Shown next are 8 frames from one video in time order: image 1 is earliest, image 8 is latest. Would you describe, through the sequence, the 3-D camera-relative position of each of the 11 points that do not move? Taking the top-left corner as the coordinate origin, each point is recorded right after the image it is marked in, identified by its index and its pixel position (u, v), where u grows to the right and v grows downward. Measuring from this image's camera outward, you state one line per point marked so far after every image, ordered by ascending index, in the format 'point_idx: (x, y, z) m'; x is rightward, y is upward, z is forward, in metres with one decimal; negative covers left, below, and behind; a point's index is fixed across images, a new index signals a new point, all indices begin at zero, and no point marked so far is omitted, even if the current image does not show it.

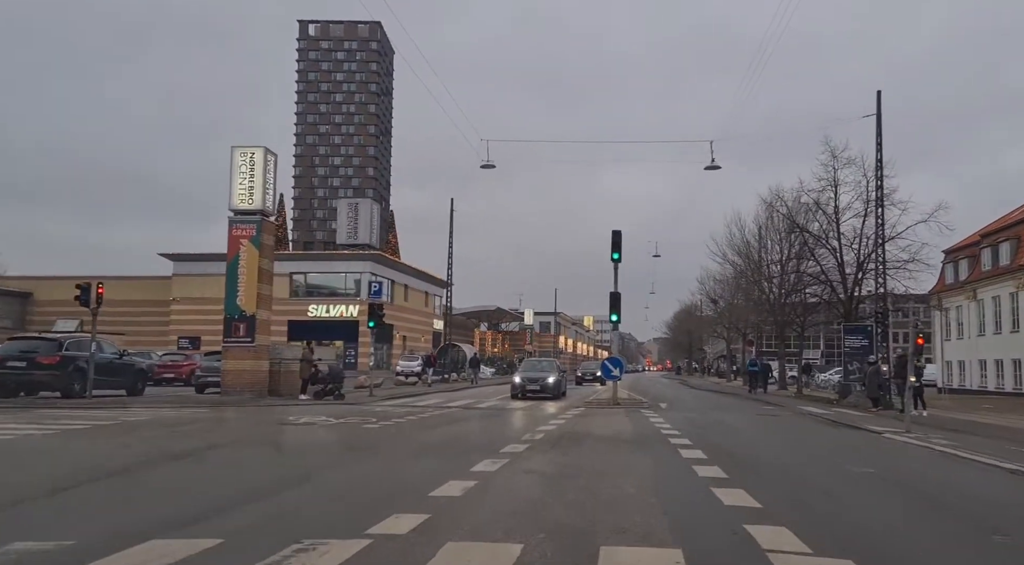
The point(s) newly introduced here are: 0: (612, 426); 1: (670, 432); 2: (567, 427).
0: (+1.9, -2.9, +19.4) m
1: (+3.1, -2.9, +19.6) m
2: (+1.0, -2.8, +18.8) m
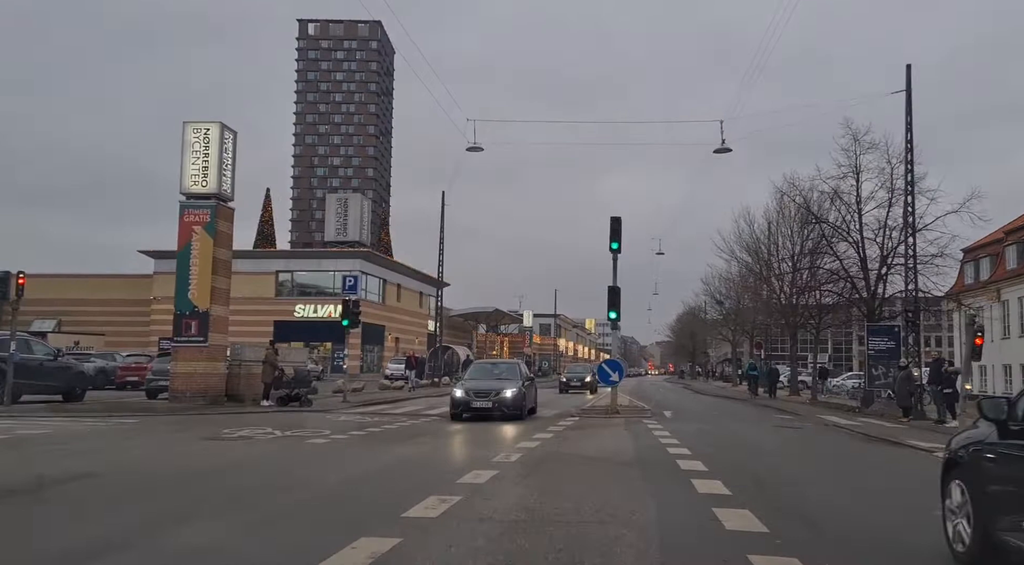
0: (+1.5, -2.6, +16.3) m
1: (+2.7, -2.7, +16.4) m
2: (+0.6, -2.6, +15.7) m
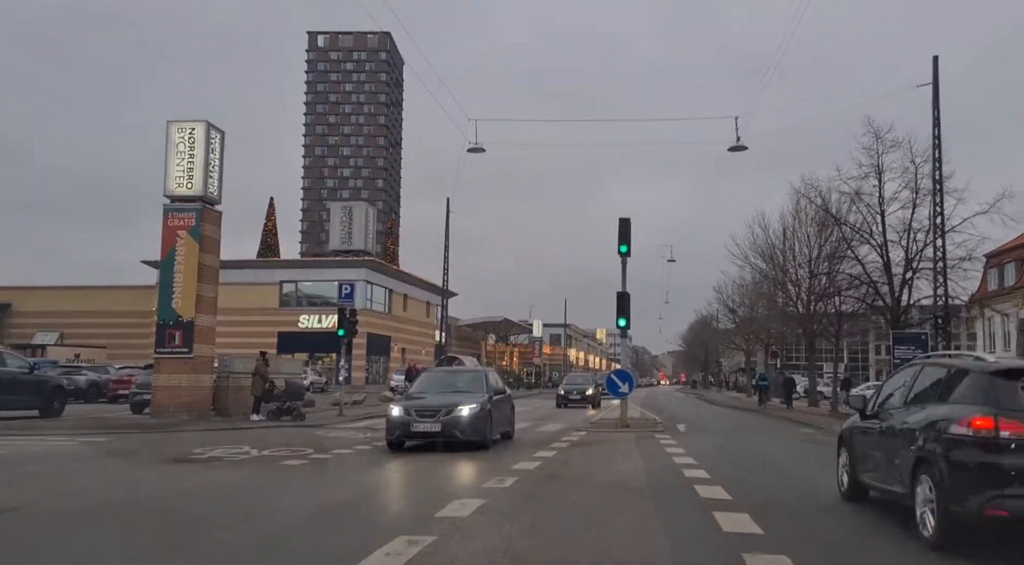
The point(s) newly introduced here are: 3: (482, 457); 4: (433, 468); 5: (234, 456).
0: (+1.5, -2.7, +14.8) m
1: (+2.7, -2.8, +14.9) m
2: (+0.6, -2.6, +14.2) m
3: (-0.5, -2.8, +15.7) m
4: (-1.2, -2.7, +14.1) m
5: (-4.3, -2.7, +14.9) m
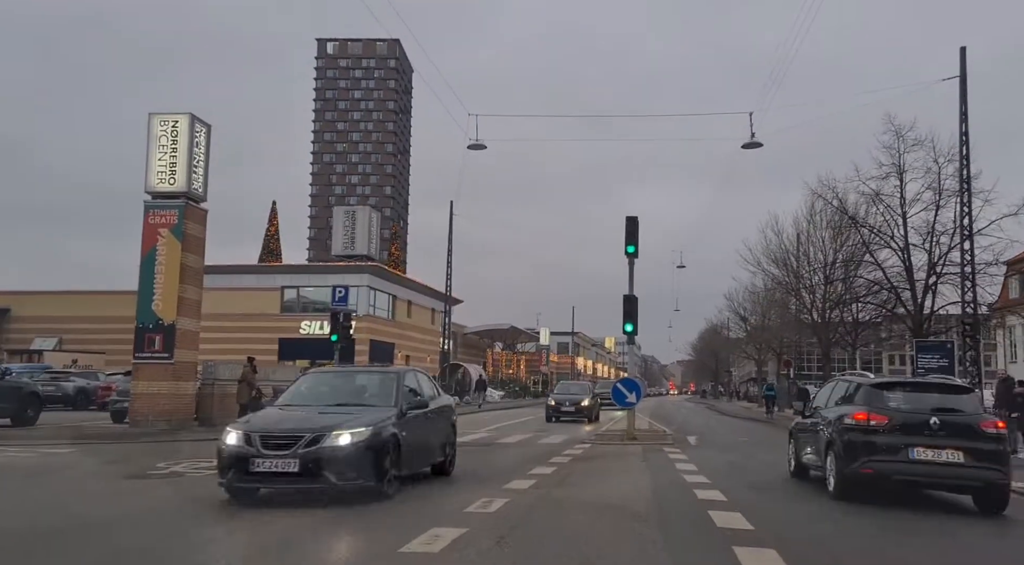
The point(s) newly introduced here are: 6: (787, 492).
0: (+1.4, -2.7, +13.4) m
1: (+2.6, -2.8, +13.5) m
2: (+0.5, -2.6, +12.8) m
3: (-0.6, -2.8, +14.3) m
4: (-1.3, -2.6, +12.7) m
5: (-4.4, -2.6, +13.5) m
6: (+3.8, -2.9, +13.5) m
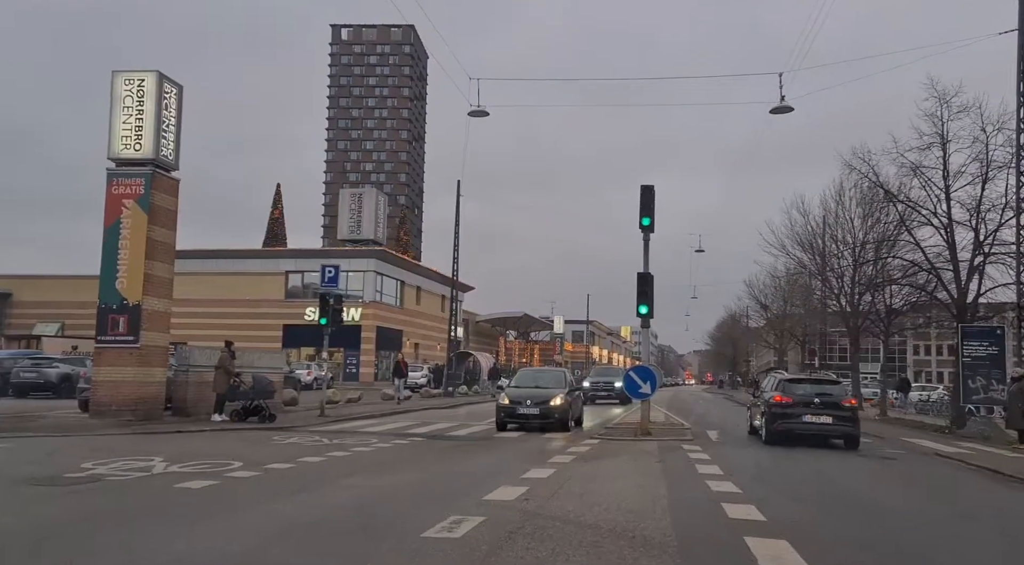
0: (+1.2, -2.3, +11.1) m
1: (+2.4, -2.4, +11.2) m
2: (+0.4, -2.2, +10.5) m
3: (-0.7, -2.4, +12.1) m
4: (-1.4, -2.3, +10.5) m
5: (-4.5, -2.2, +11.4) m
6: (+3.7, -2.5, +11.2) m
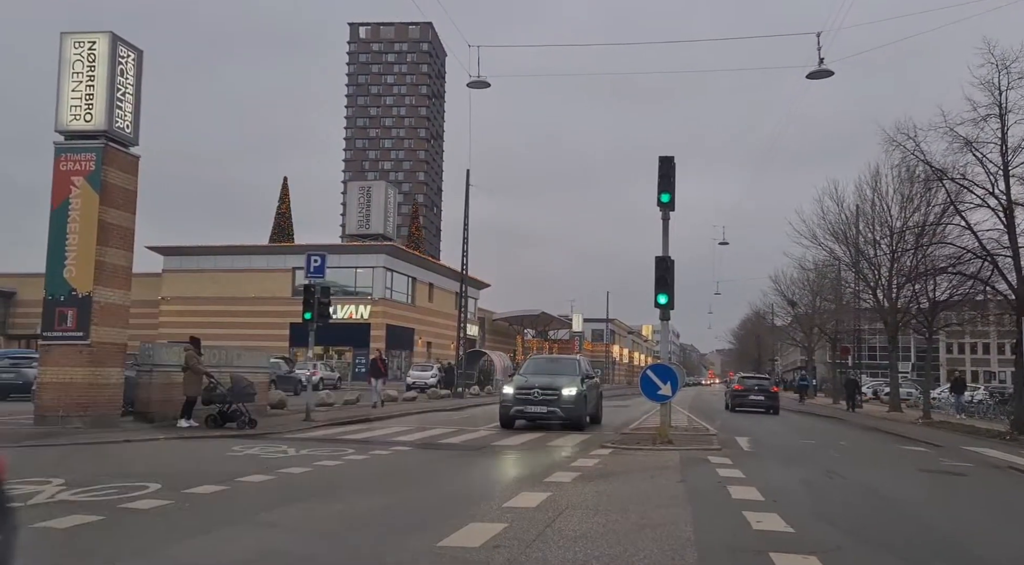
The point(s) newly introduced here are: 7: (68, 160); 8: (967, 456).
0: (+1.1, -2.1, +8.6) m
1: (+2.3, -2.1, +8.6) m
2: (+0.2, -2.0, +8.0) m
3: (-0.9, -2.2, +9.6) m
4: (-1.6, -2.0, +8.0) m
5: (-4.7, -2.0, +9.0) m
6: (+3.5, -2.2, +8.6) m
7: (-8.2, +2.3, +18.0) m
8: (+7.5, -2.9, +16.1) m
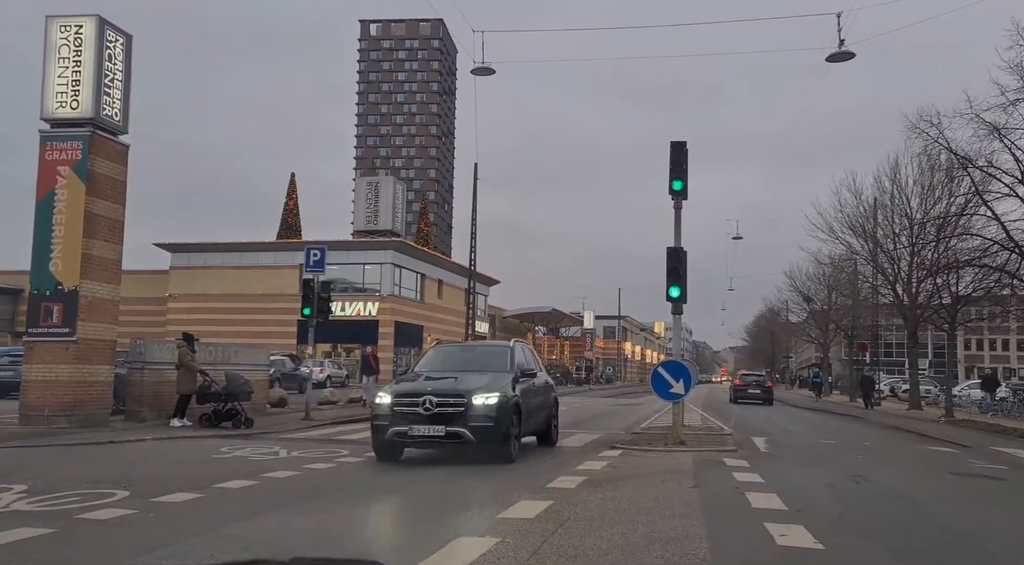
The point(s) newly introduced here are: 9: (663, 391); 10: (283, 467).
0: (+1.0, -2.0, +7.7) m
1: (+2.2, -2.0, +7.8) m
2: (+0.1, -1.9, +7.2) m
3: (-0.9, -2.1, +8.8) m
4: (-1.6, -1.9, +7.2) m
5: (-4.7, -1.9, +8.2) m
6: (+3.5, -2.1, +7.8) m
7: (-8.1, +2.4, +17.3) m
8: (+7.6, -2.8, +15.2) m
9: (+2.4, -1.7, +15.3) m
10: (-2.9, -2.4, +12.4) m
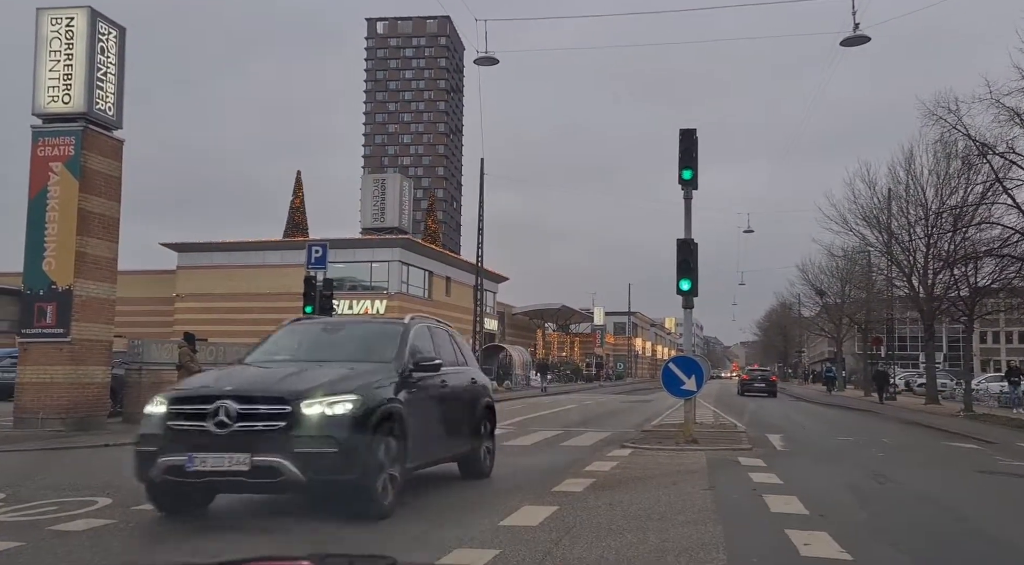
0: (+1.0, -1.9, +7.2) m
1: (+2.2, -1.9, +7.3) m
2: (+0.1, -1.8, +6.7) m
3: (-0.8, -2.0, +8.3) m
4: (-1.6, -1.9, +6.7) m
5: (-4.7, -1.9, +7.7) m
6: (+3.5, -2.0, +7.2) m
7: (-8.1, +2.4, +16.8) m
8: (+7.7, -2.6, +14.6) m
9: (+2.5, -1.6, +14.7) m
10: (-2.8, -2.3, +11.9) m
